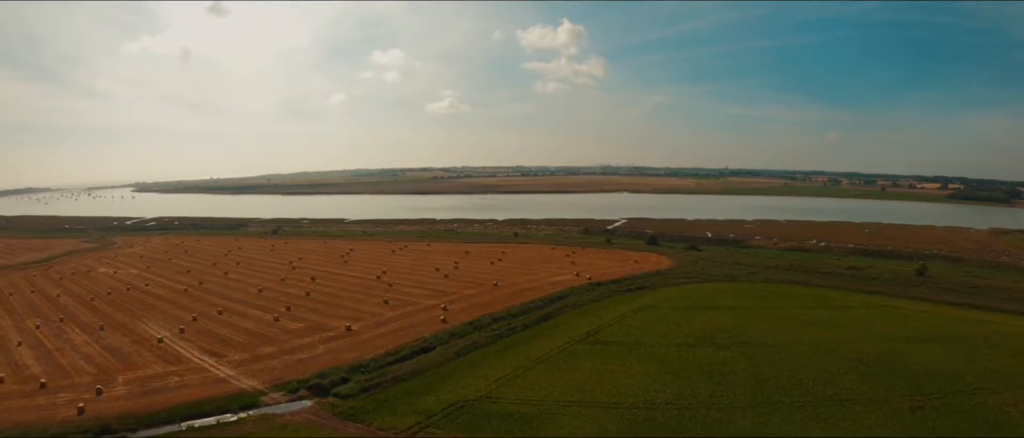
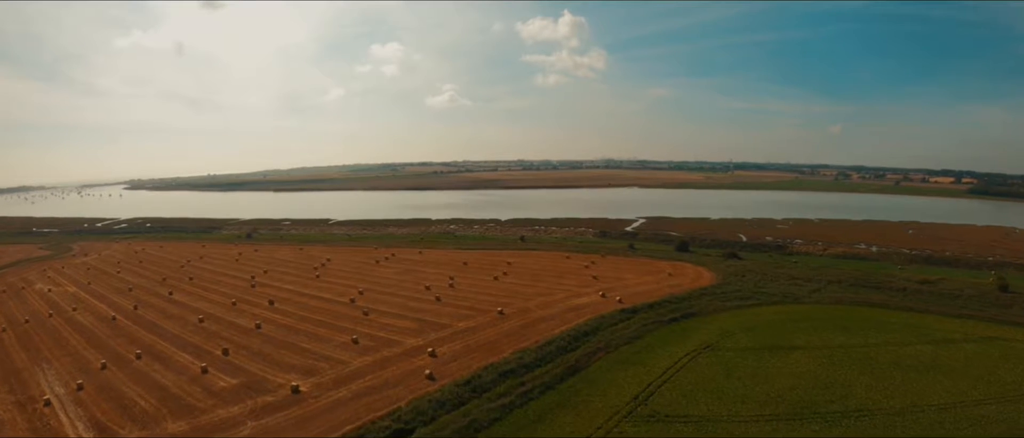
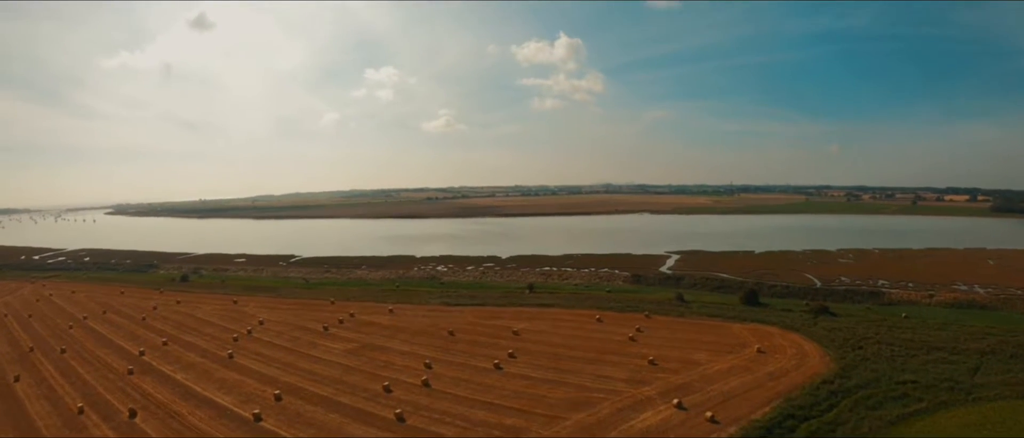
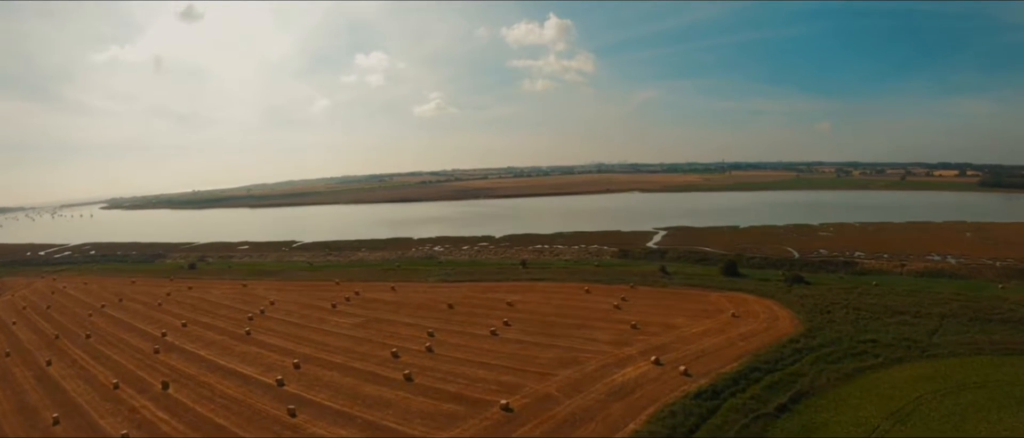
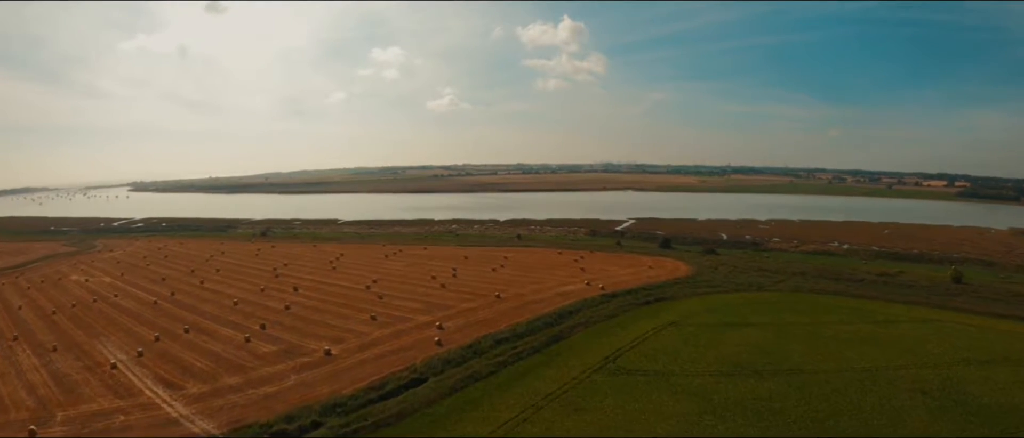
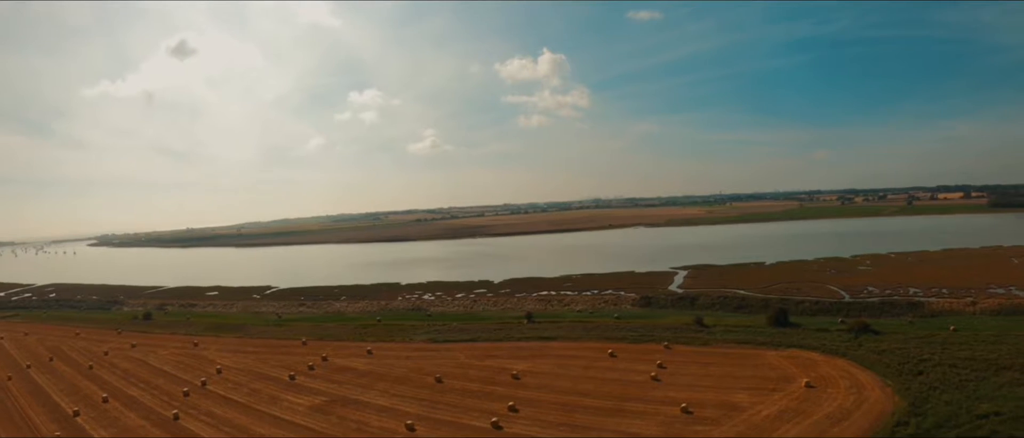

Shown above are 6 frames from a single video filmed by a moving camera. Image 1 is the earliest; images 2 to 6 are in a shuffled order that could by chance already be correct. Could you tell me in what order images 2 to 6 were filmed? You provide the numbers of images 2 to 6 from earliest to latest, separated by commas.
5, 2, 4, 3, 6
